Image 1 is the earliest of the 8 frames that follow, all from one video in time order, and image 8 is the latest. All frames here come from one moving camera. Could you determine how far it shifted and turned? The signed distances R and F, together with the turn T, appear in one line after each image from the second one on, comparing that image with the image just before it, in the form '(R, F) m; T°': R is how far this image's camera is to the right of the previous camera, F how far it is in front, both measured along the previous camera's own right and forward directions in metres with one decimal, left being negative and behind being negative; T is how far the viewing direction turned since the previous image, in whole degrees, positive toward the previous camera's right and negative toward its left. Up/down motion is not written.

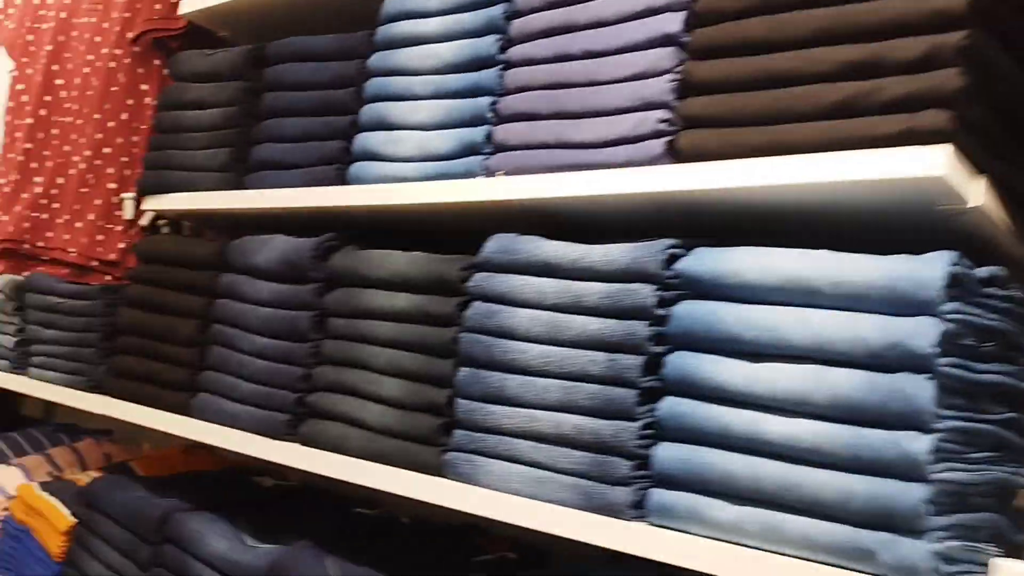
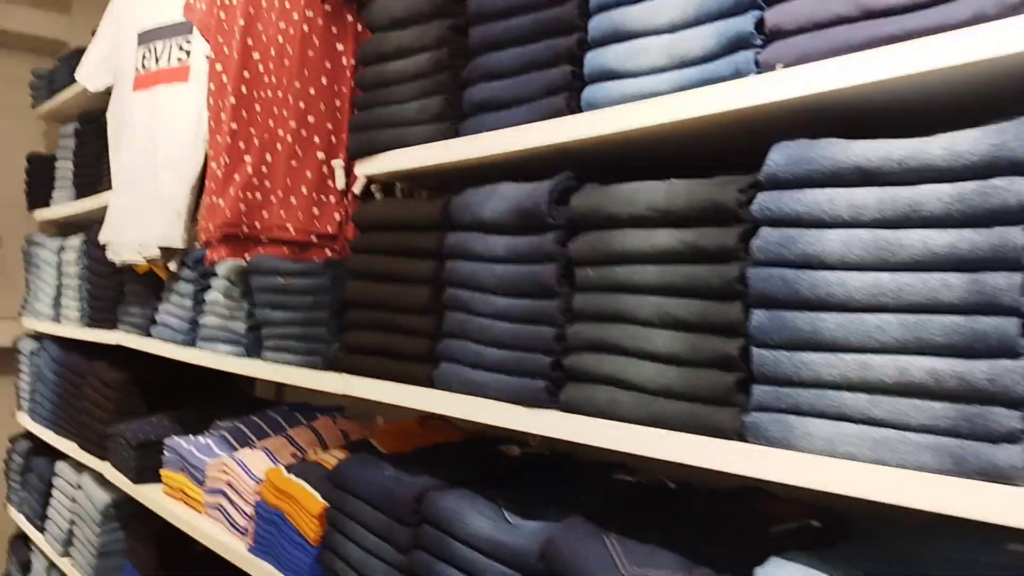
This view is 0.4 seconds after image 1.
(-0.1, +0.2) m; -12°
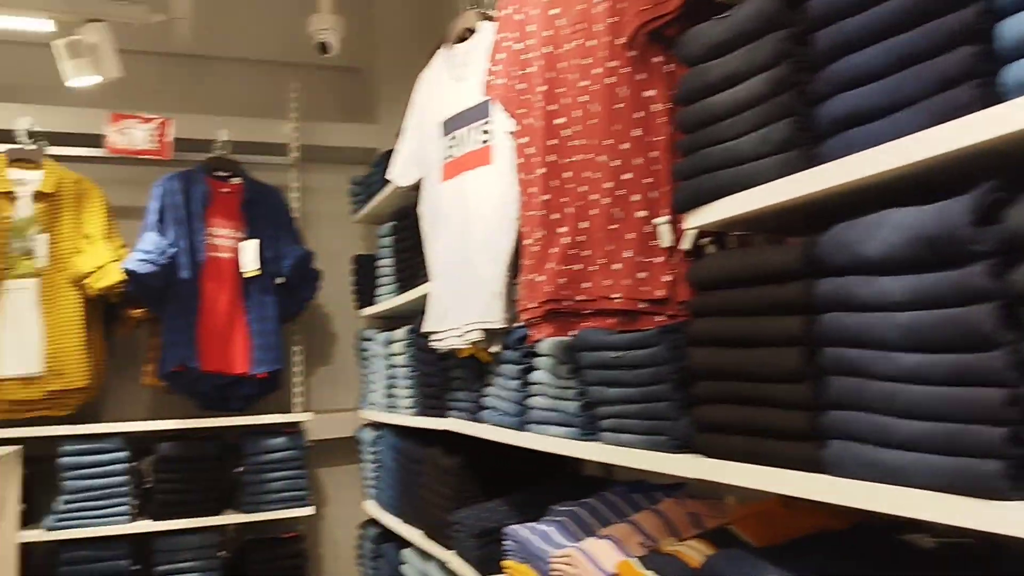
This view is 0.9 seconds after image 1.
(-0.1, +0.2) m; -18°
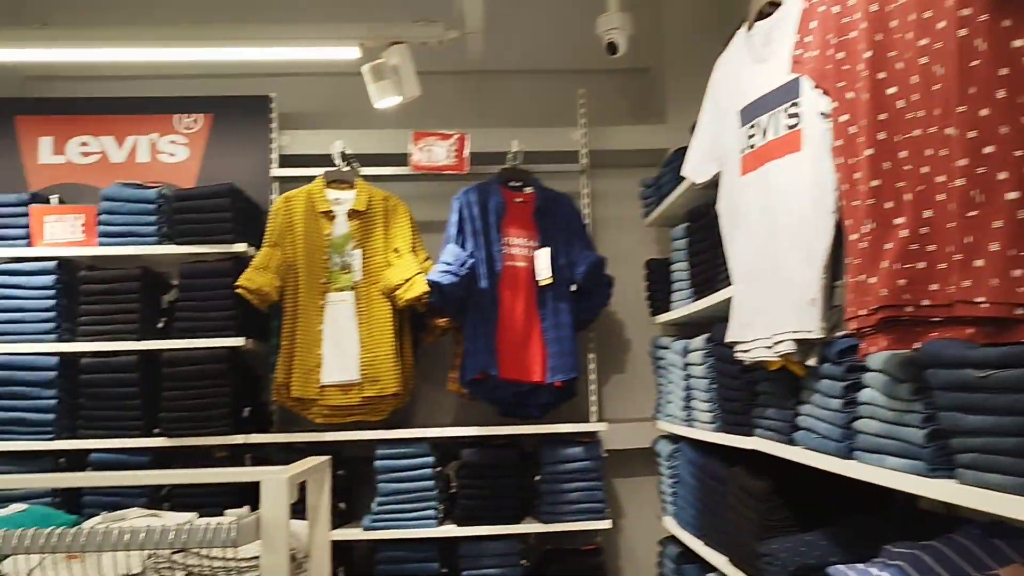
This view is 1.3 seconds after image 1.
(0.0, +0.2) m; -19°
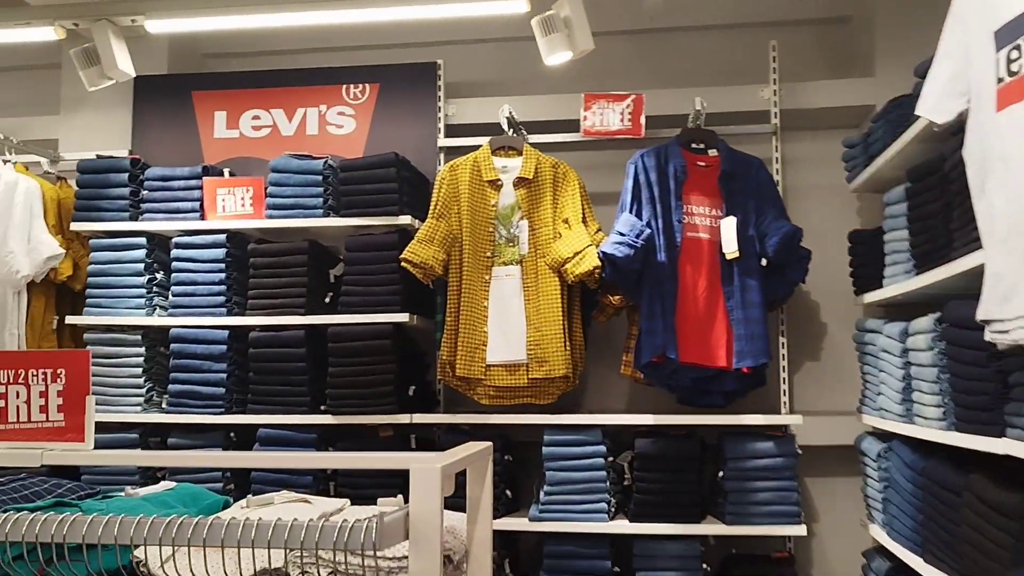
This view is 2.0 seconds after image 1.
(0.0, +0.3) m; -11°
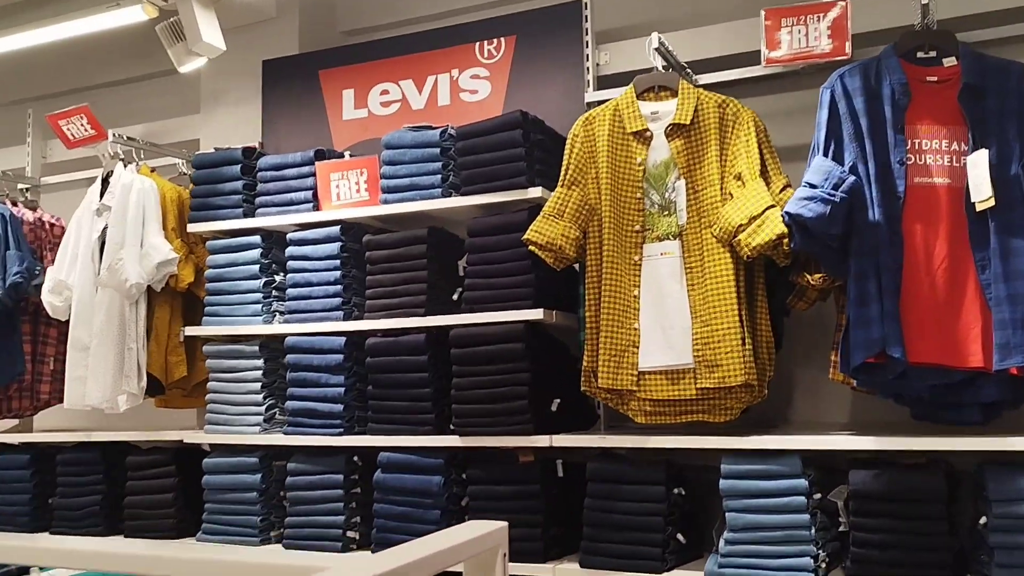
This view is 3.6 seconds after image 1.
(+0.2, +0.7) m; -16°
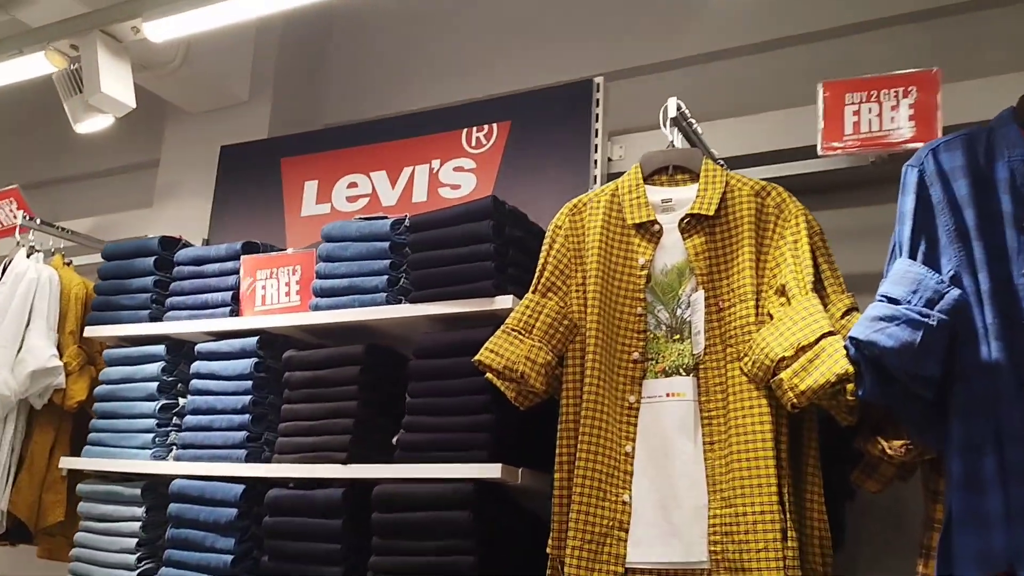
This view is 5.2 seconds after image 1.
(+0.2, +0.7) m; -4°
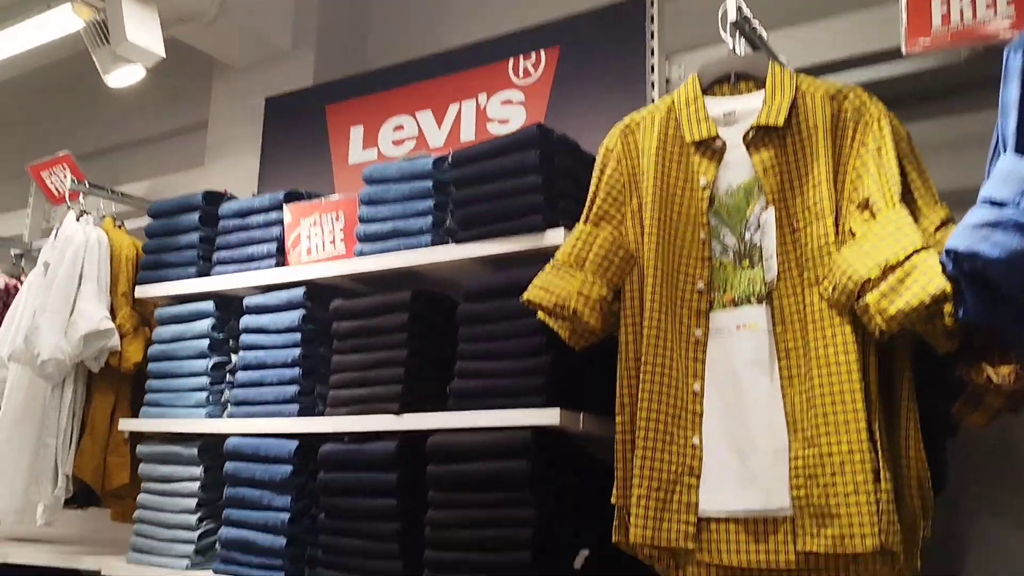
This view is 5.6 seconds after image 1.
(0.0, +0.1) m; -5°
